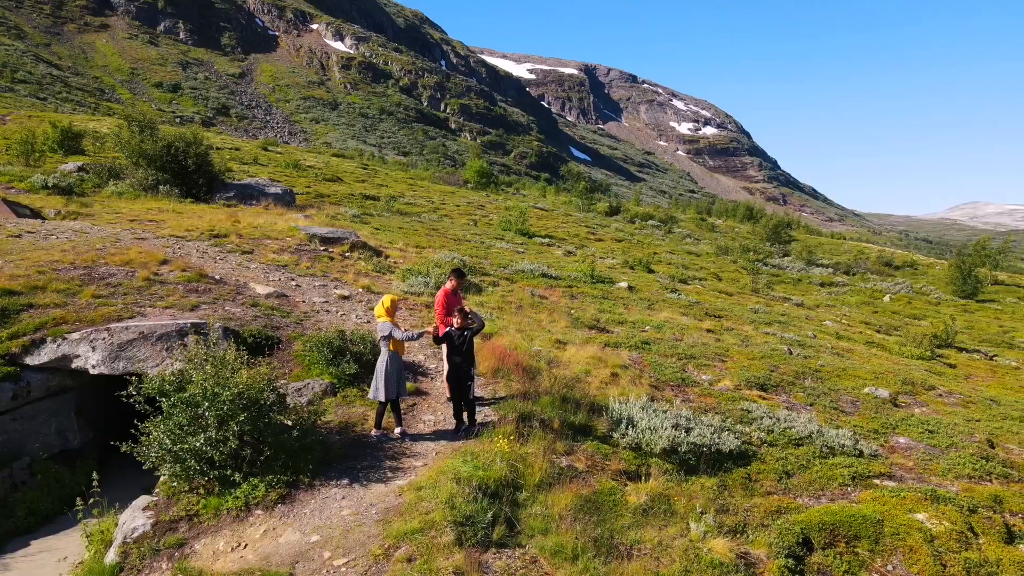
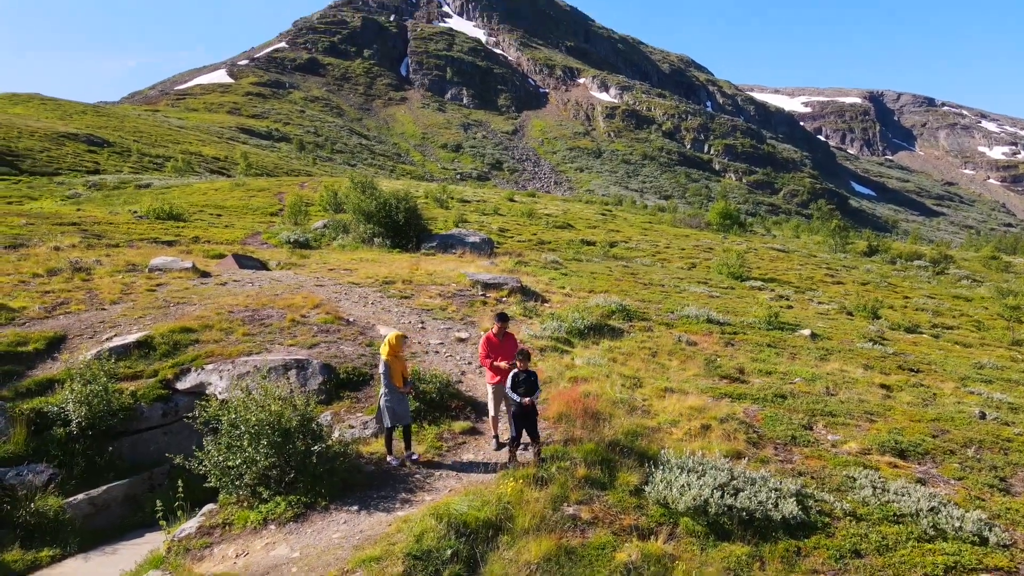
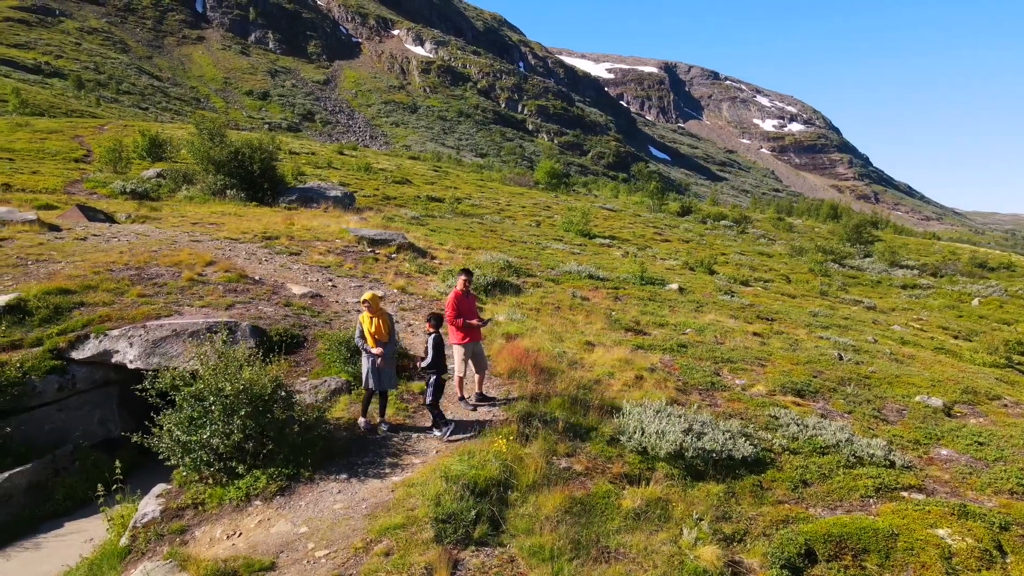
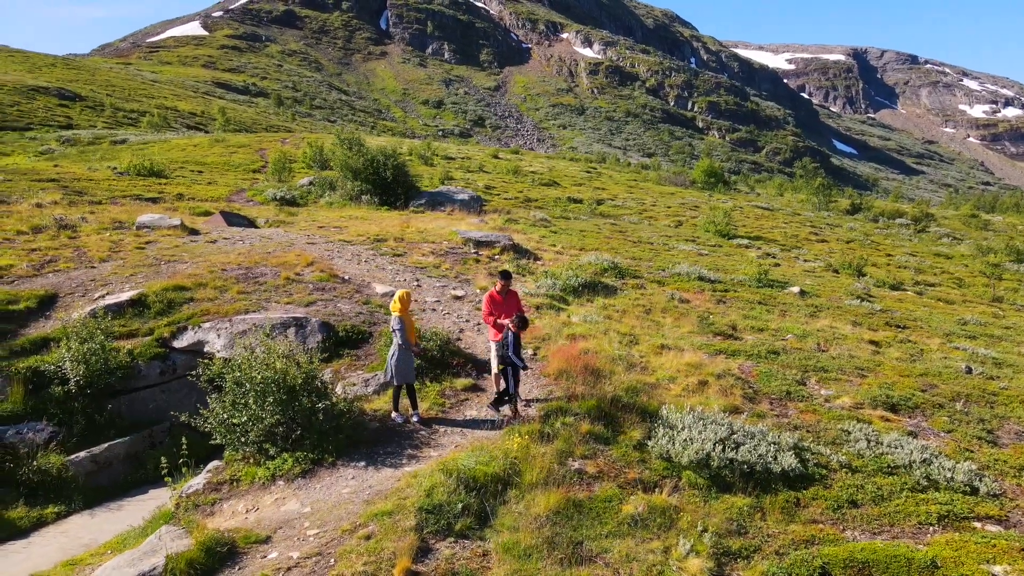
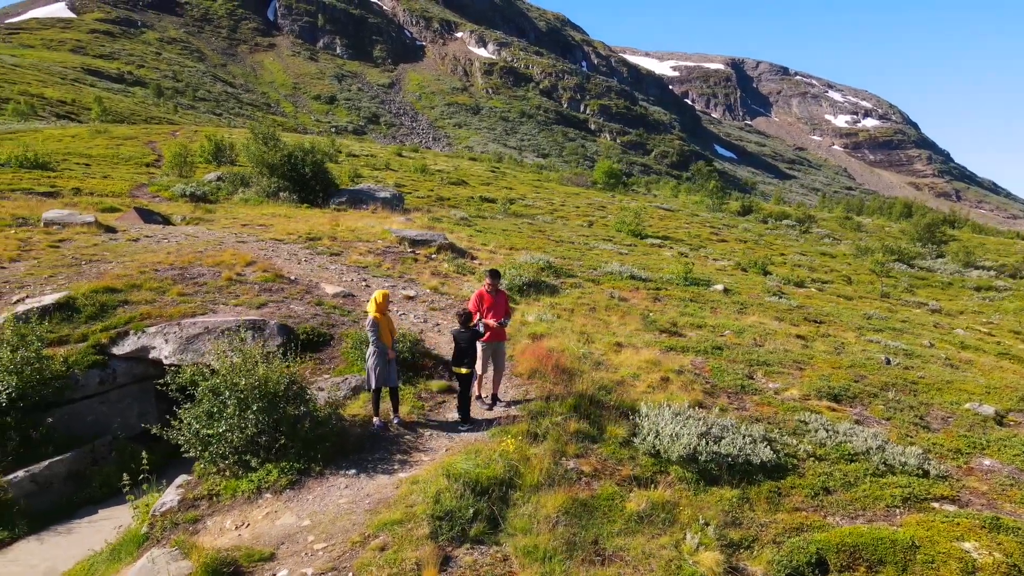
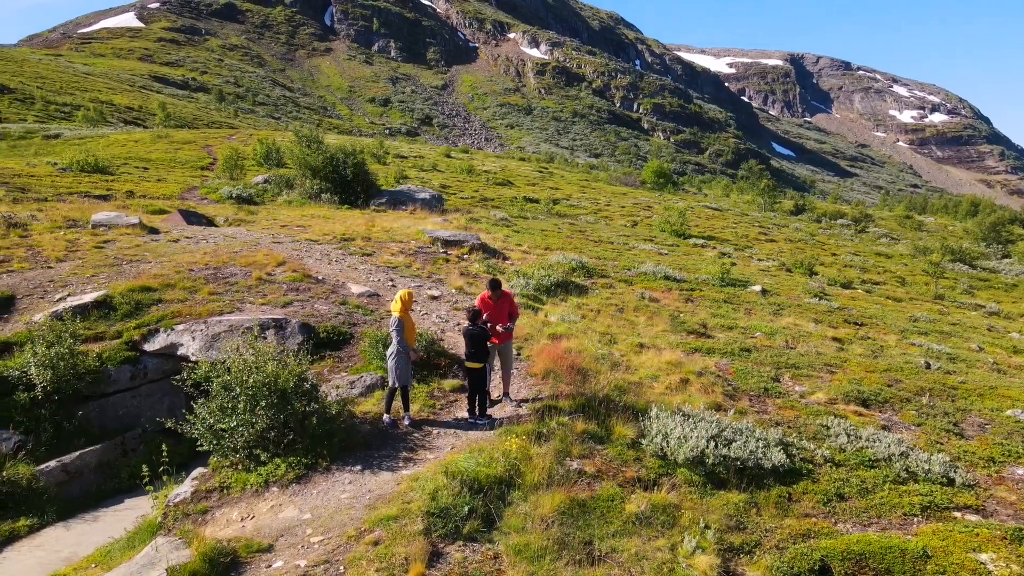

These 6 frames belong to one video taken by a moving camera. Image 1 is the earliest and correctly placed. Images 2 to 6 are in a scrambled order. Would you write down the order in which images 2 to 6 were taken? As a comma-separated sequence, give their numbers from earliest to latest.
3, 5, 6, 4, 2
